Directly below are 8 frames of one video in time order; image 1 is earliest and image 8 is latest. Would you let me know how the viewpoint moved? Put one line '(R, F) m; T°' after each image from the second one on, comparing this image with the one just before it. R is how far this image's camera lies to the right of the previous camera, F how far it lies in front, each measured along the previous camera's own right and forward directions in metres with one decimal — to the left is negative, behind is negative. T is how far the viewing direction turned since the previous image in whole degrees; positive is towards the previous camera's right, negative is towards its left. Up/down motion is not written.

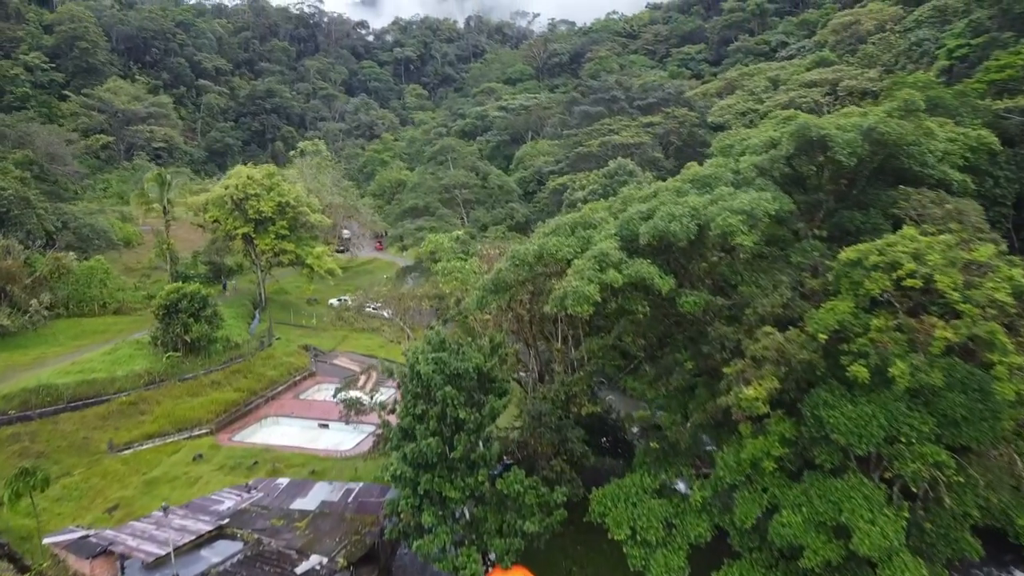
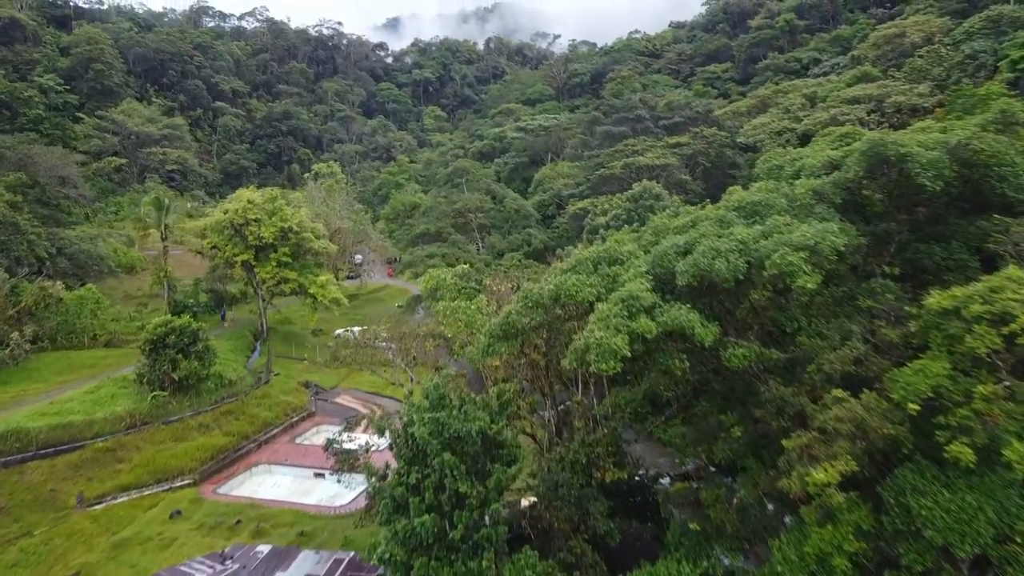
(+0.1, +1.7) m; -1°
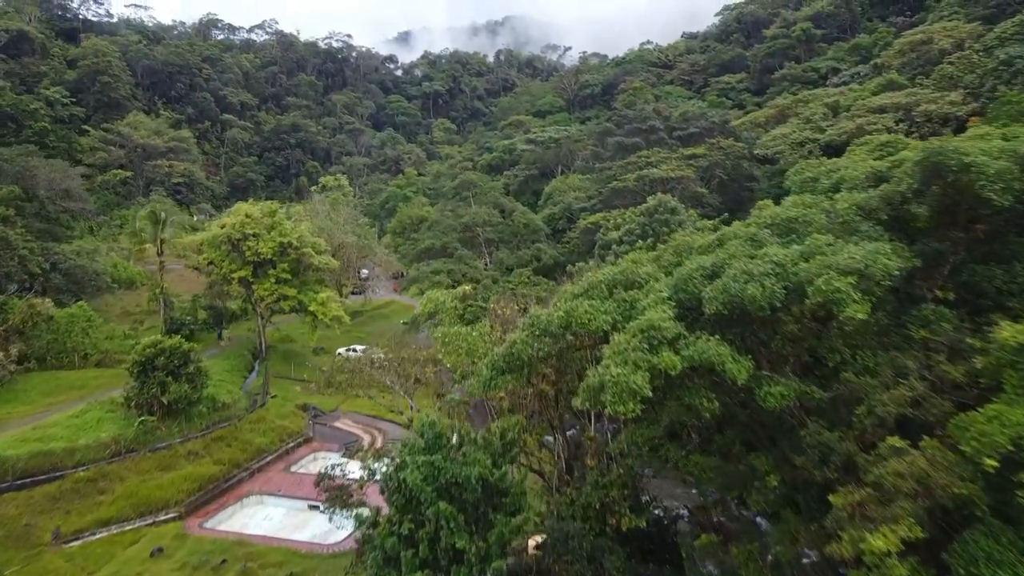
(+0.1, +1.0) m; -1°
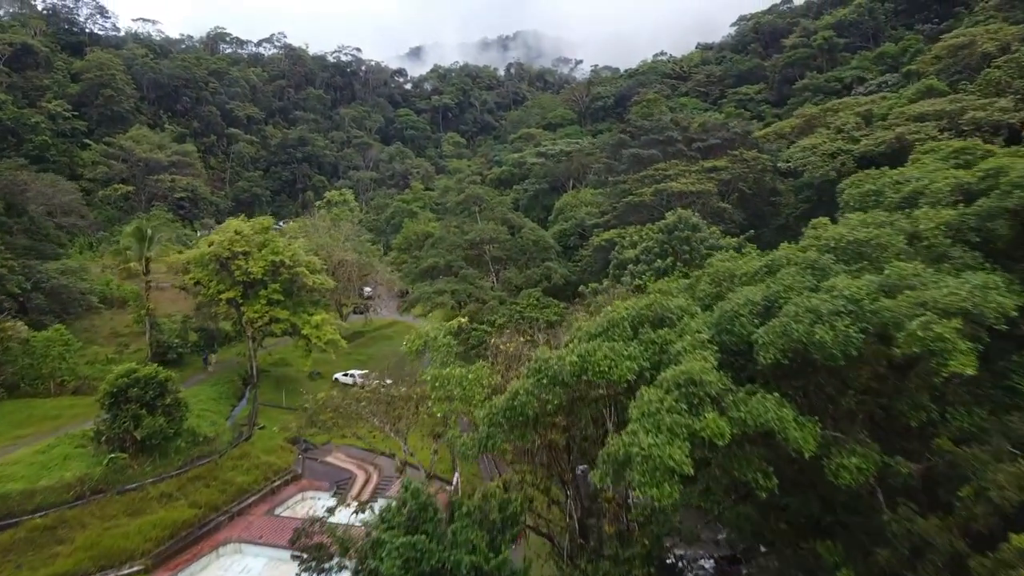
(+0.1, +1.6) m; -1°
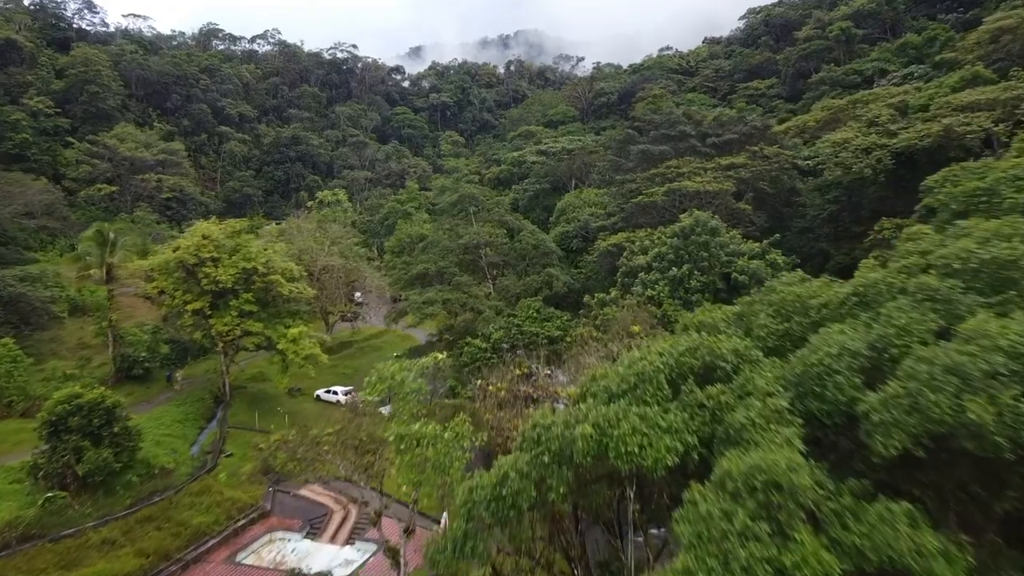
(+0.1, +2.1) m; 0°
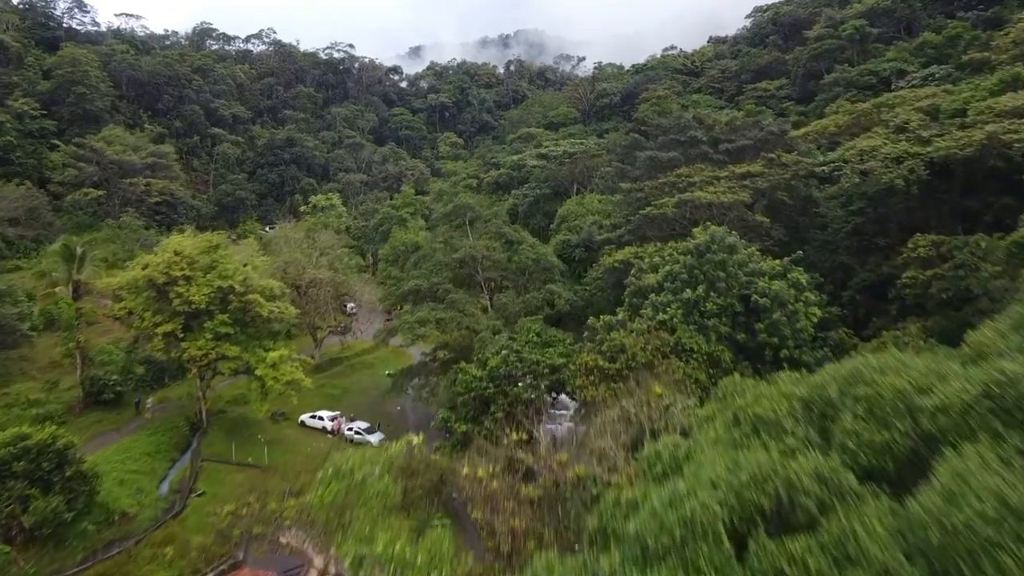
(0.0, +1.5) m; 0°
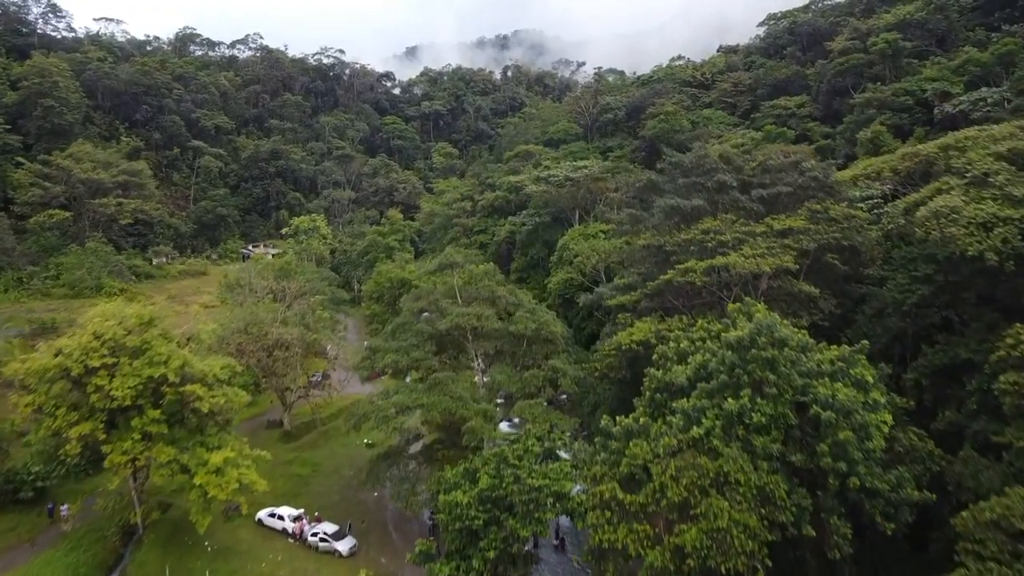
(0.0, +3.2) m; 0°
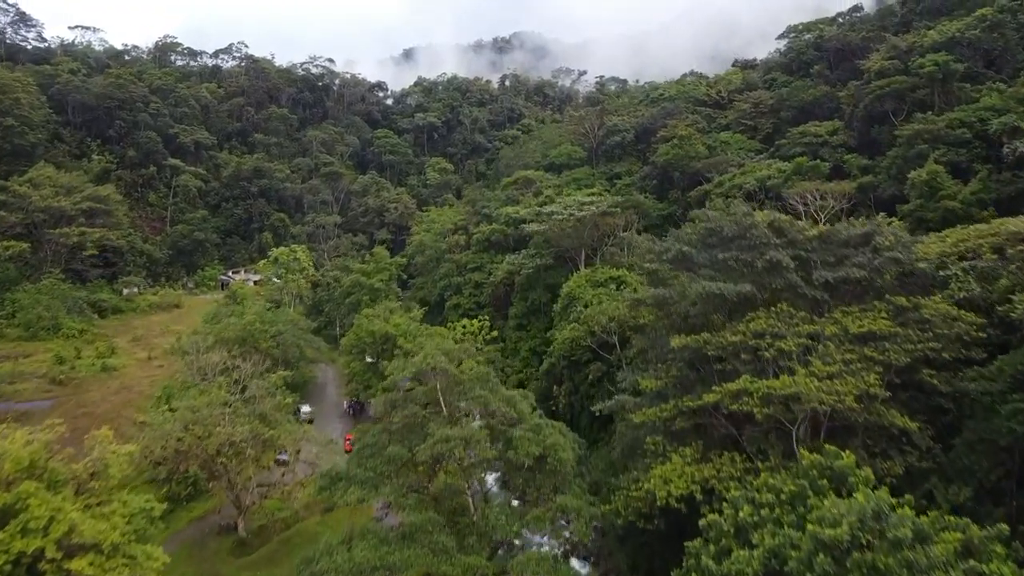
(0.0, +3.8) m; 0°
